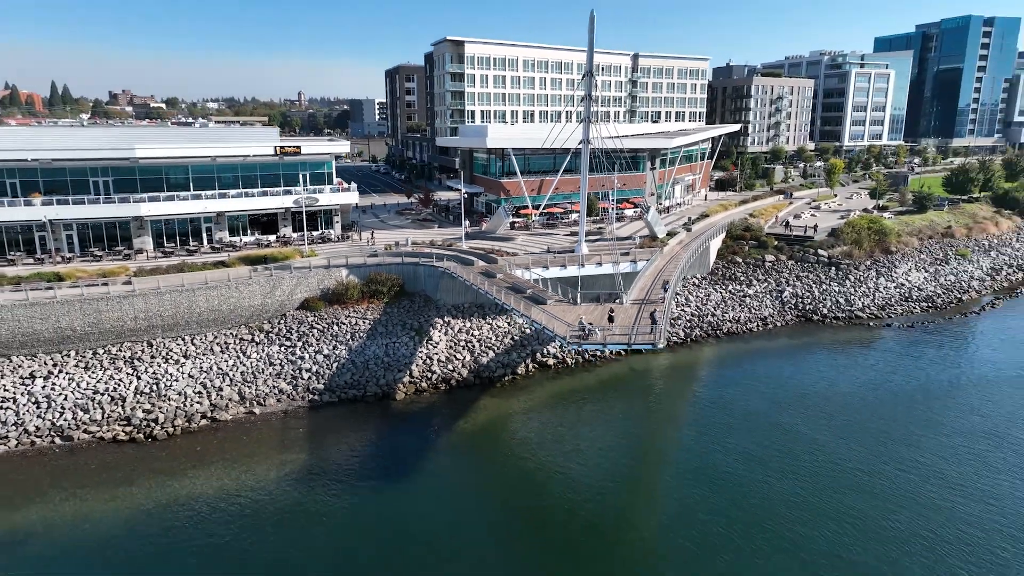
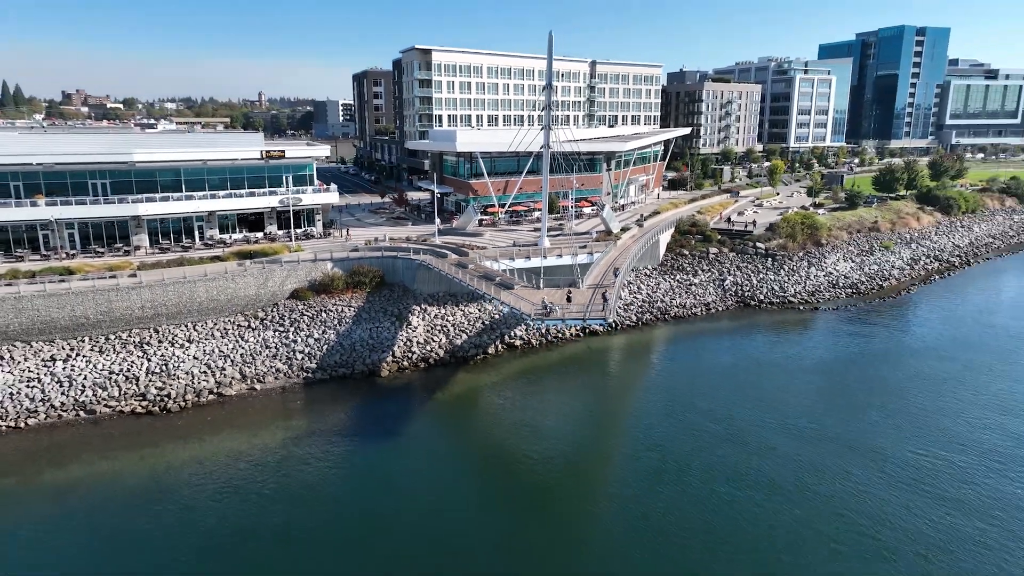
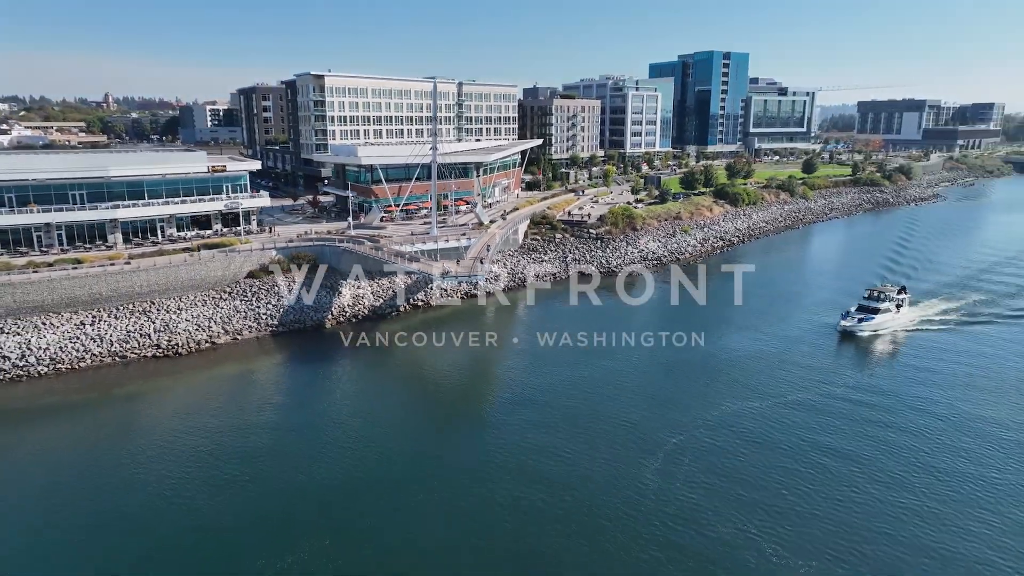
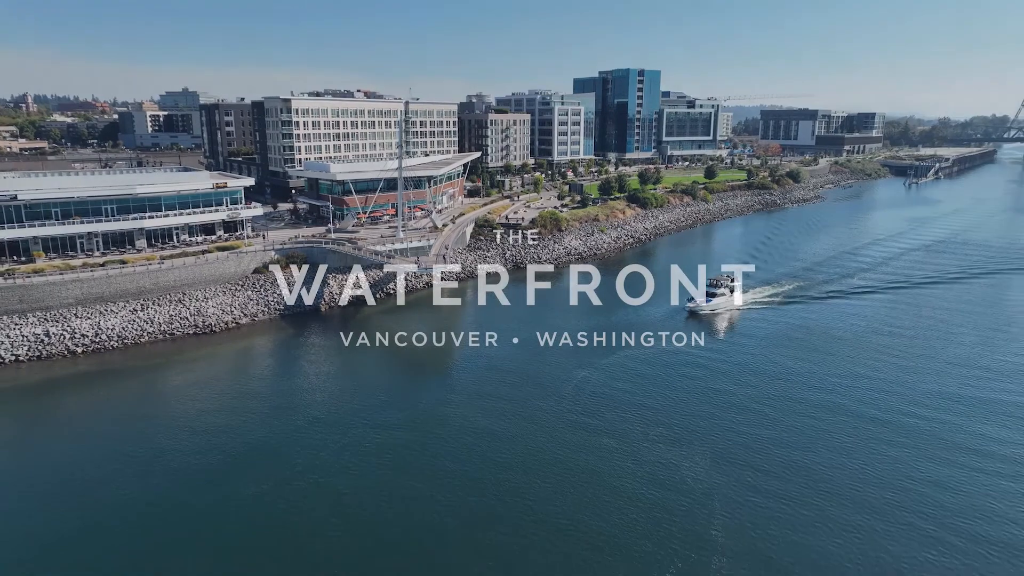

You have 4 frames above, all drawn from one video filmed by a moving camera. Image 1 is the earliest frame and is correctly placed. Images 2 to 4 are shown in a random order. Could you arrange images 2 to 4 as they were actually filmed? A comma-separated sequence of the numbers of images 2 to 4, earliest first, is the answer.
2, 3, 4
